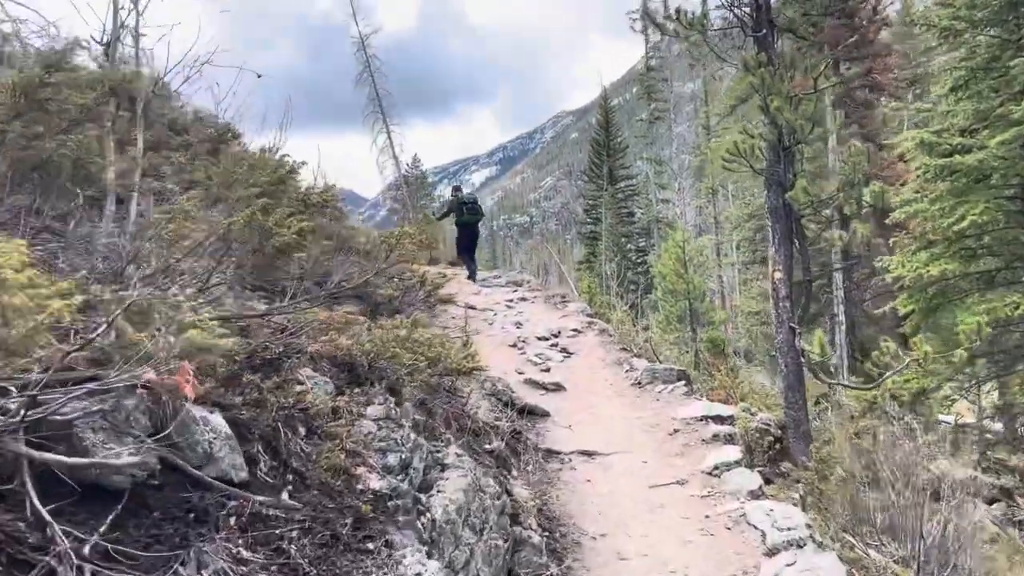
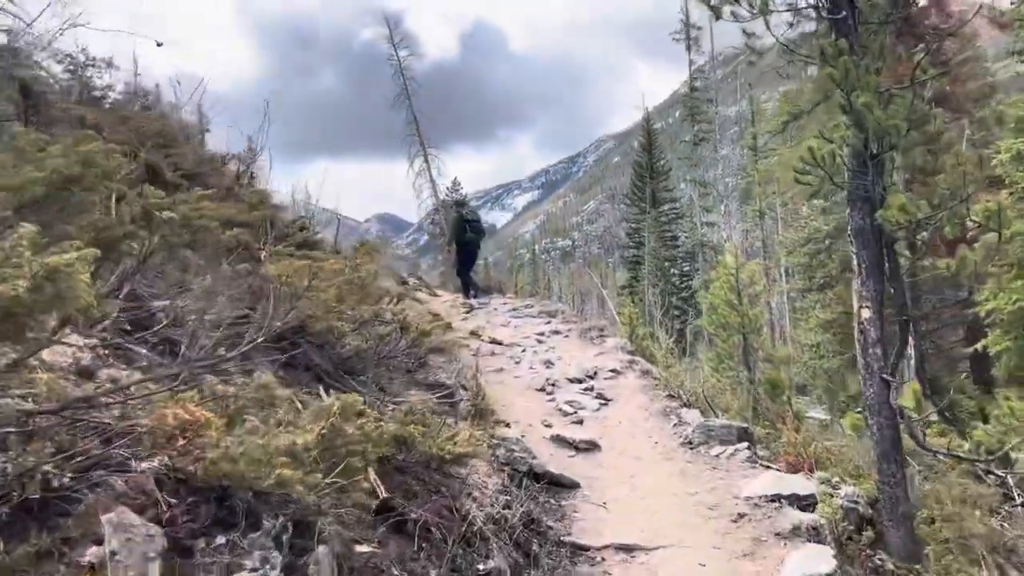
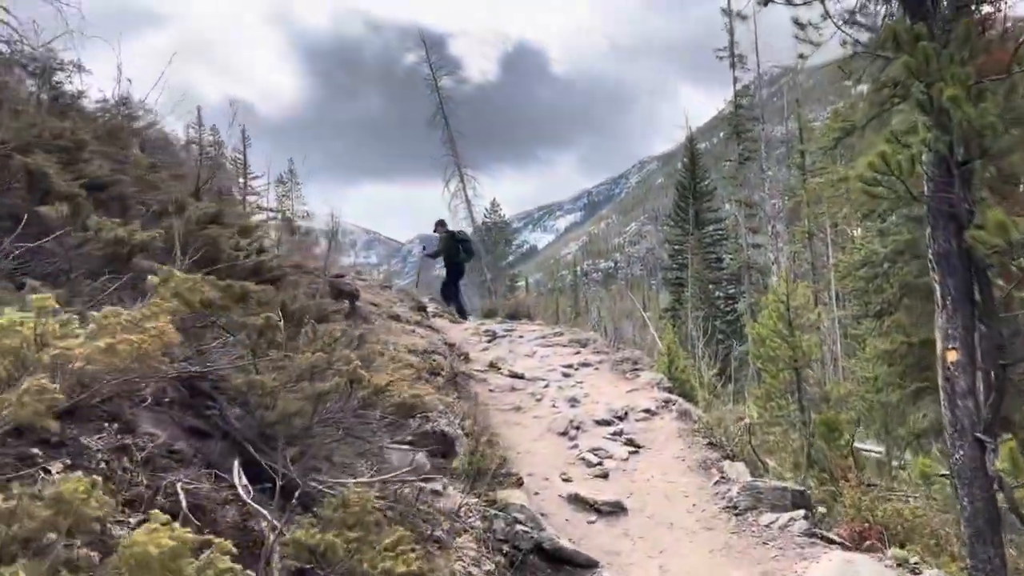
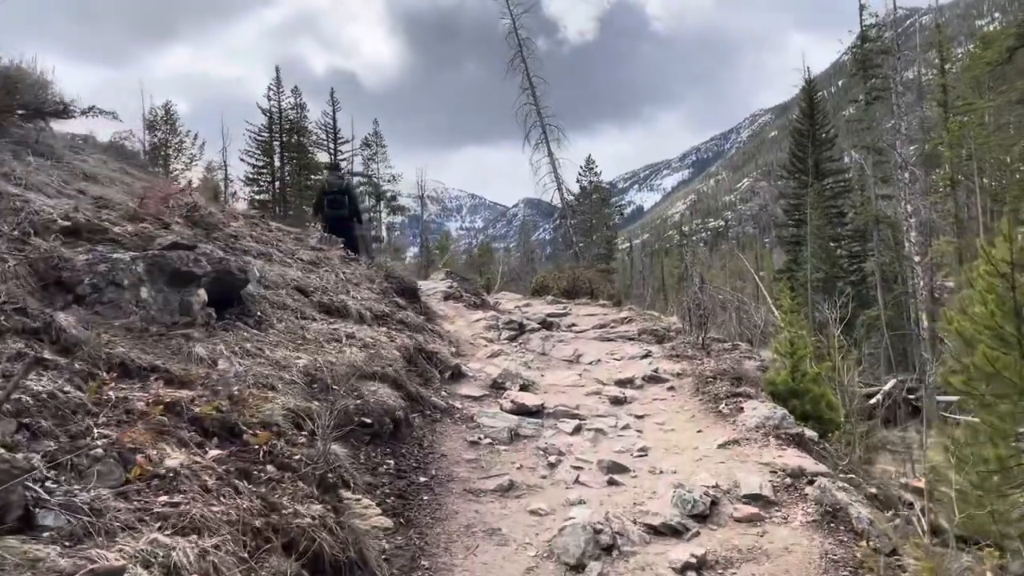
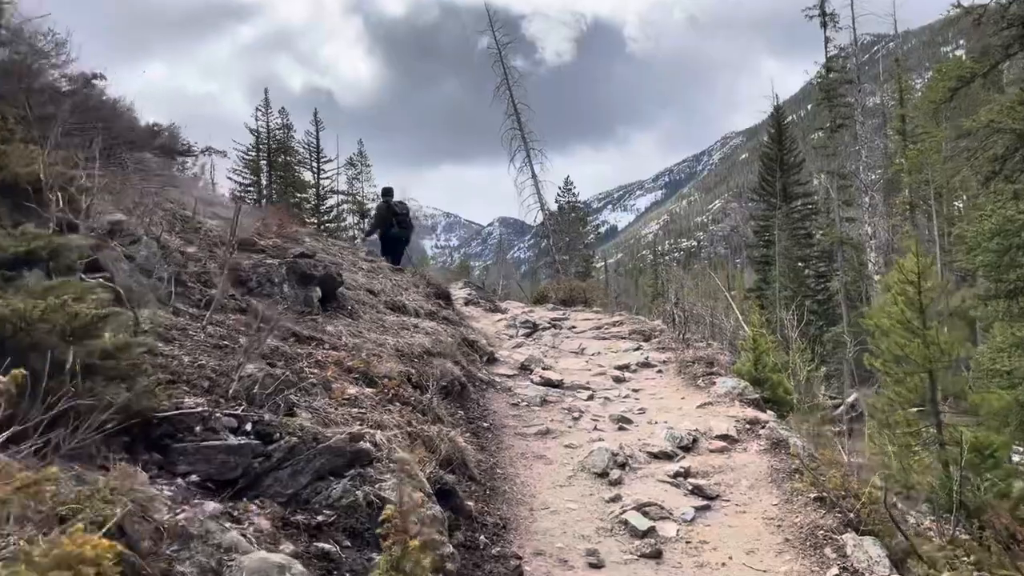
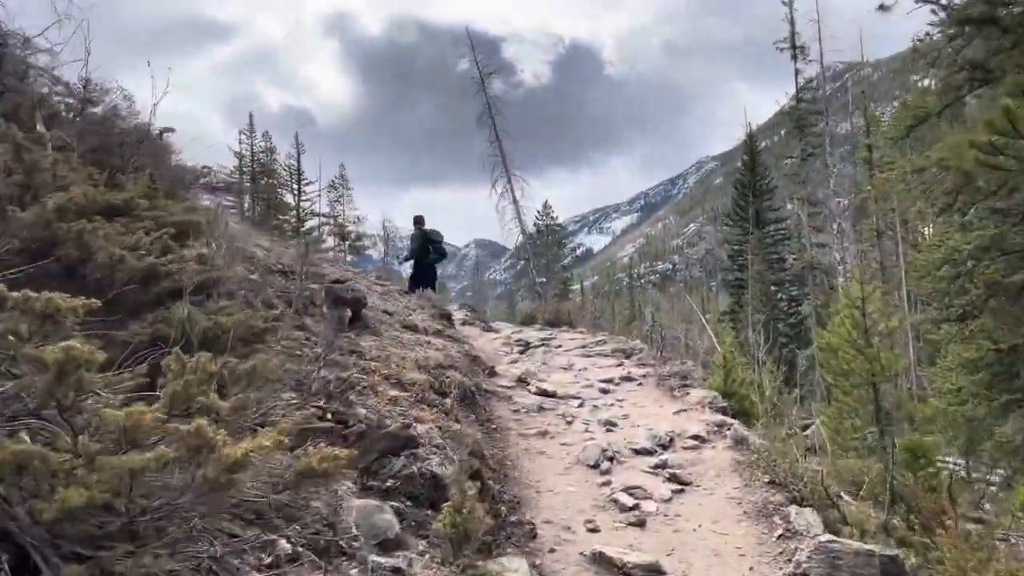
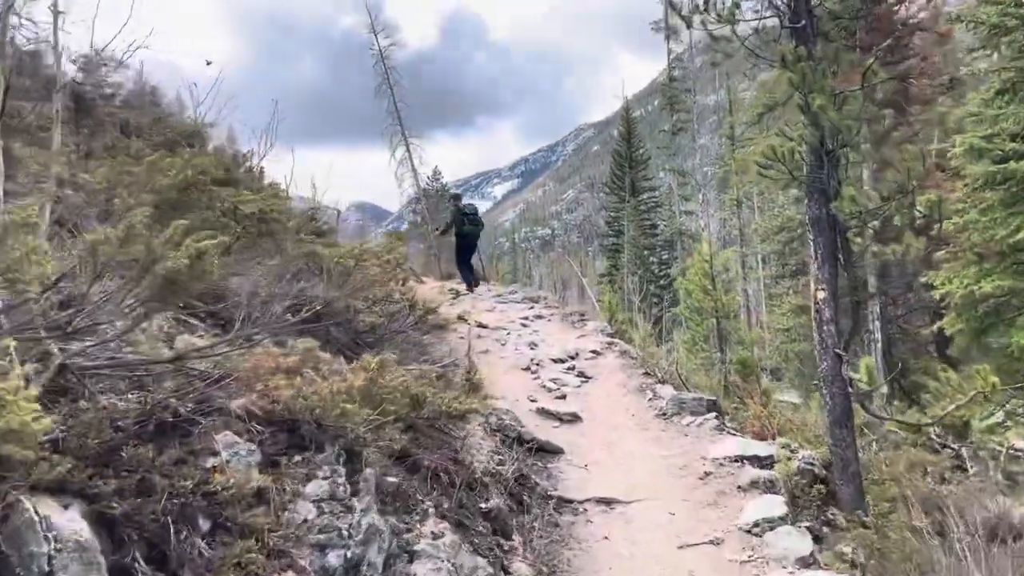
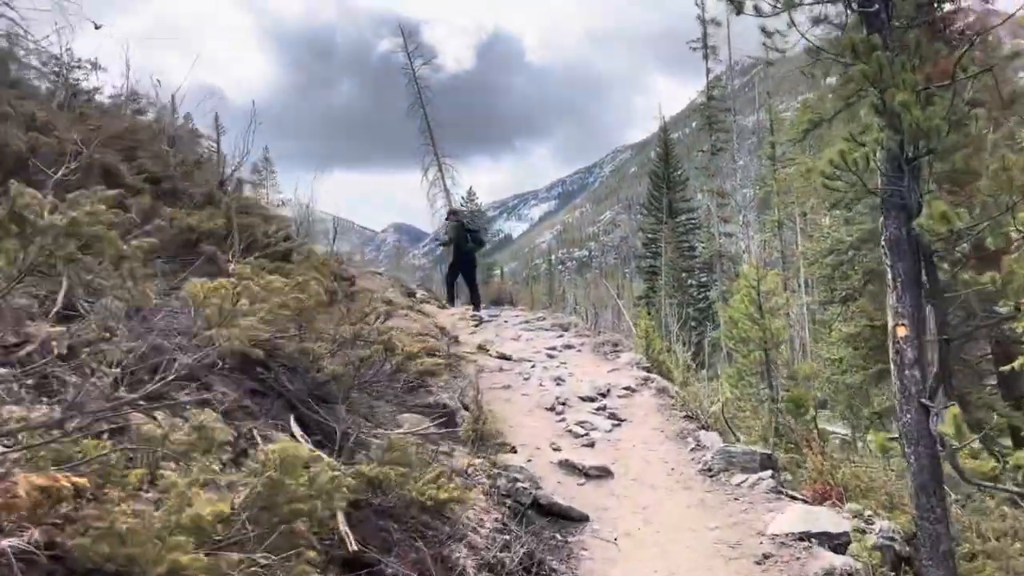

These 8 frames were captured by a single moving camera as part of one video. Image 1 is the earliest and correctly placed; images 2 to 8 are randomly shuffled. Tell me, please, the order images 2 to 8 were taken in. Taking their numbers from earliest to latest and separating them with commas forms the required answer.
7, 2, 8, 3, 6, 5, 4
